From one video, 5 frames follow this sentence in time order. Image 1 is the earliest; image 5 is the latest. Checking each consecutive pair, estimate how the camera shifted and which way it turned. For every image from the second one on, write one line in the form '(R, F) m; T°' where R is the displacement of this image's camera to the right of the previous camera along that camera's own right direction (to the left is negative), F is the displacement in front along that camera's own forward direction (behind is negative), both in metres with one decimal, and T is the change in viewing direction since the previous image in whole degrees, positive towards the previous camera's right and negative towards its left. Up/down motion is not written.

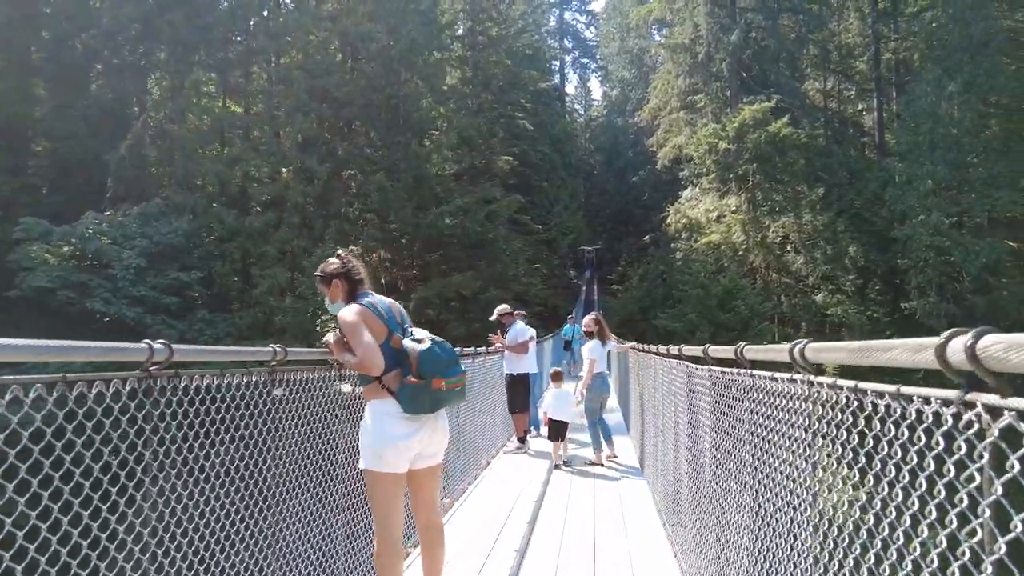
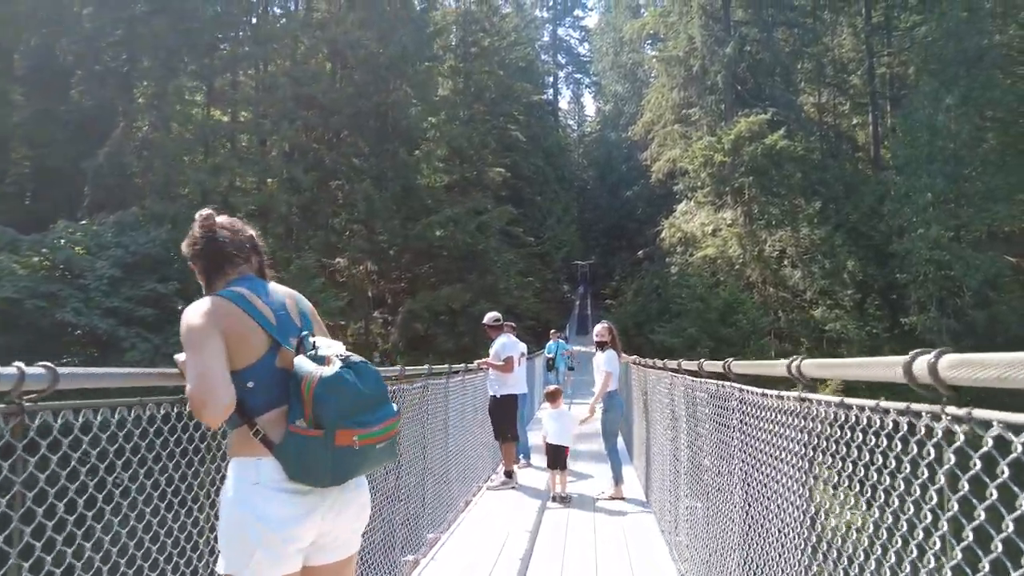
(0.0, +0.5) m; +1°
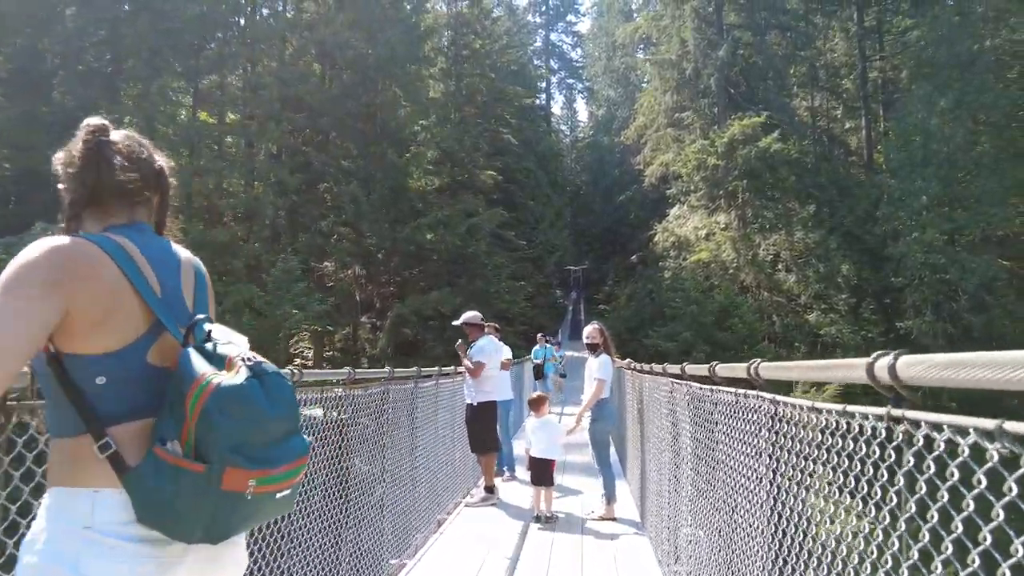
(0.0, +0.3) m; 0°
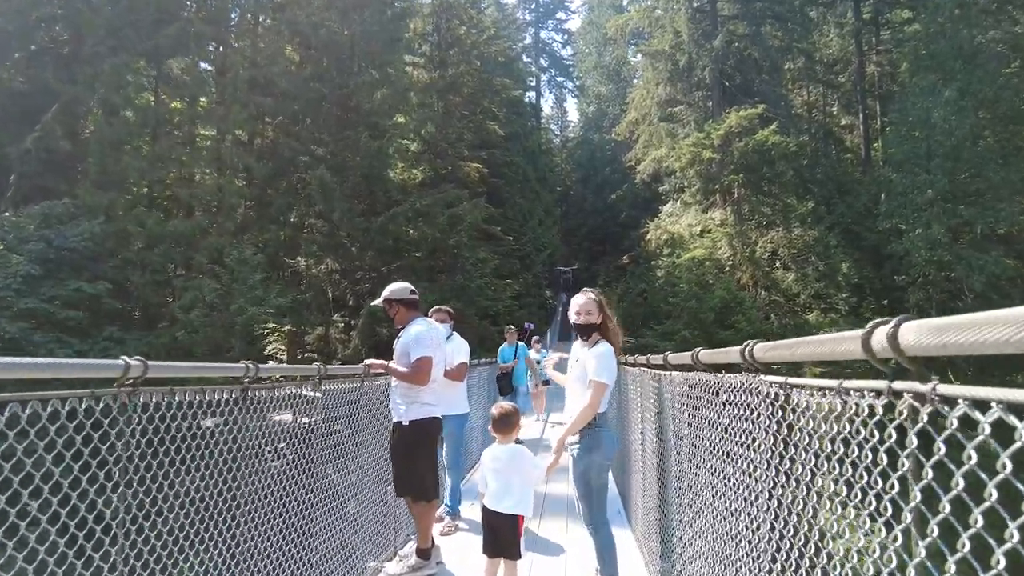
(+0.1, +1.1) m; +1°
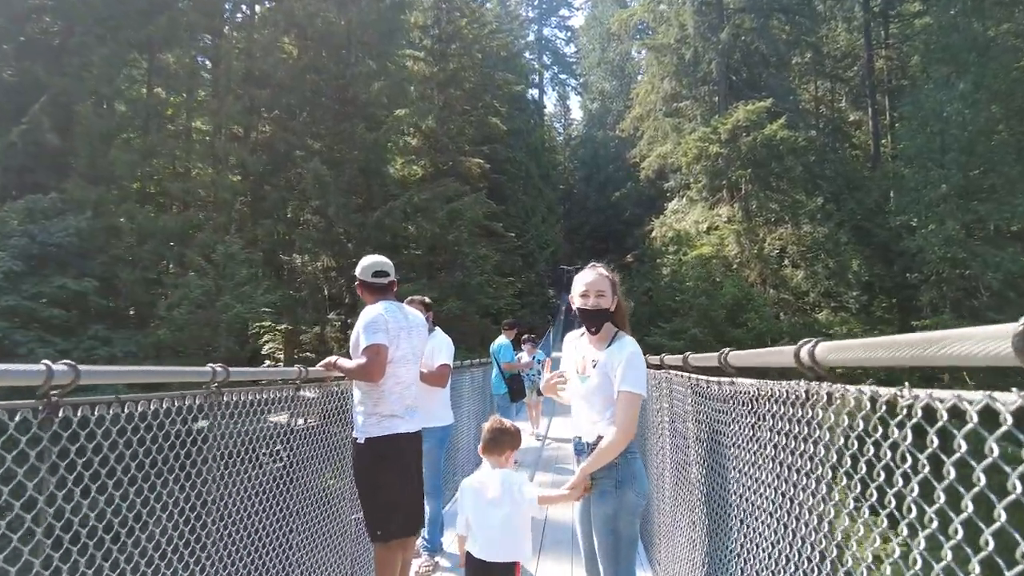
(0.0, +0.5) m; 0°
